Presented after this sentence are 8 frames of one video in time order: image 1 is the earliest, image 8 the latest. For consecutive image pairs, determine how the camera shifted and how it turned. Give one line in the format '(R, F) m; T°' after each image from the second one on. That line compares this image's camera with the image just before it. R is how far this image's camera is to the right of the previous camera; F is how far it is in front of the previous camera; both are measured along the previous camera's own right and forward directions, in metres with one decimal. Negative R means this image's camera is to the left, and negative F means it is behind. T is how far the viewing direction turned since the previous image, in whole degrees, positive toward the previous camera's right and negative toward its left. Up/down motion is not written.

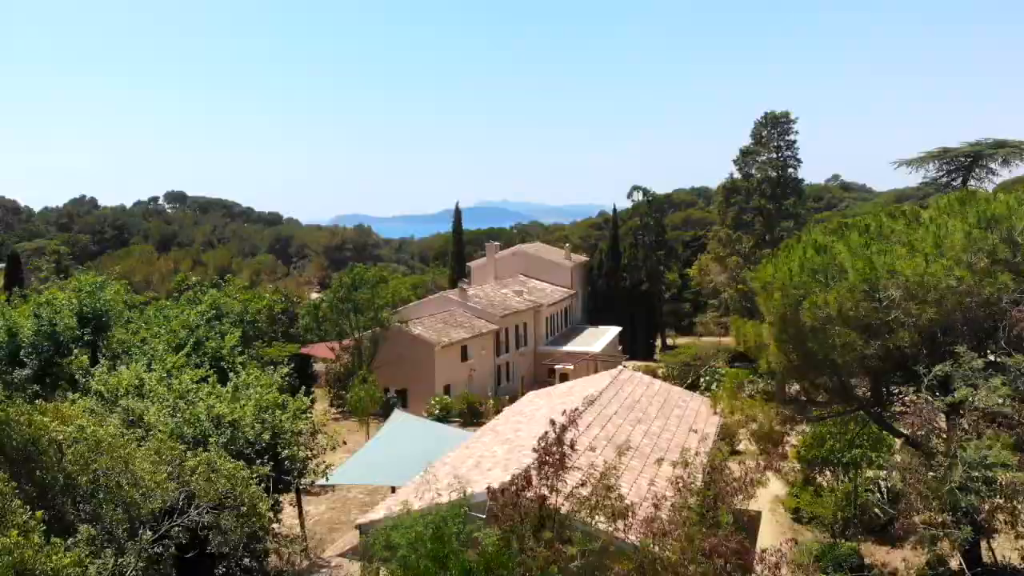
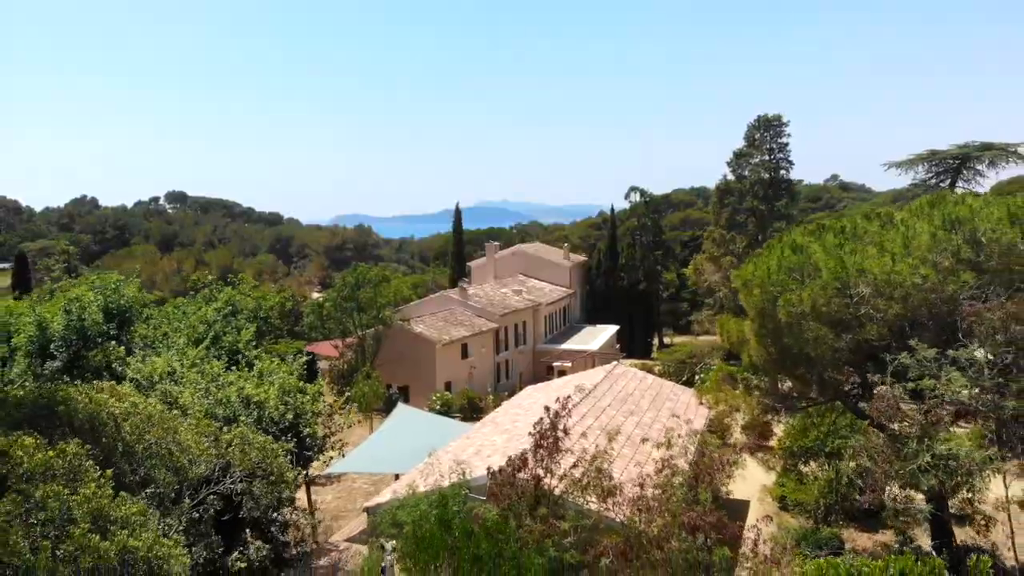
(0.0, -0.8) m; 0°
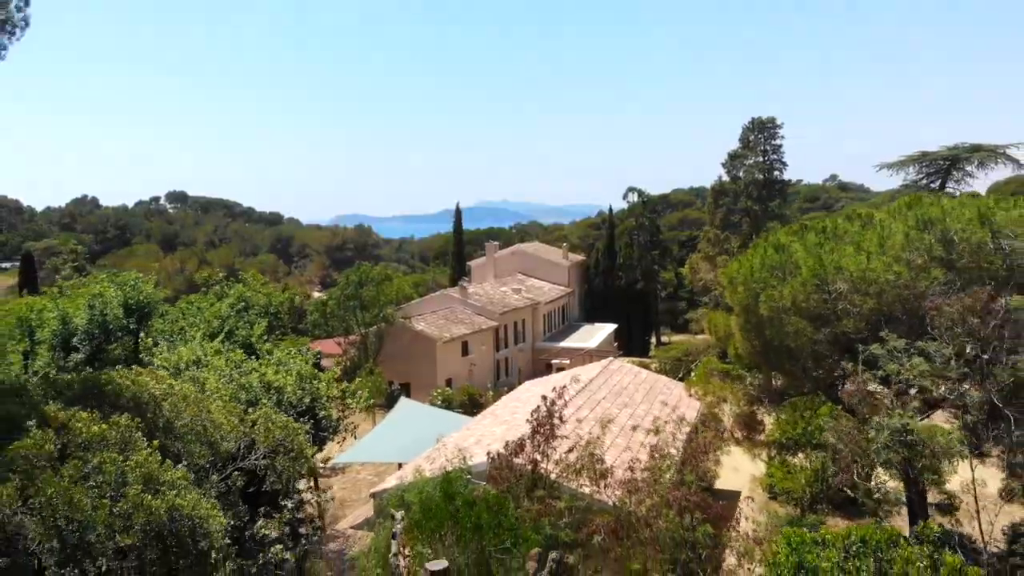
(0.0, -0.7) m; 0°
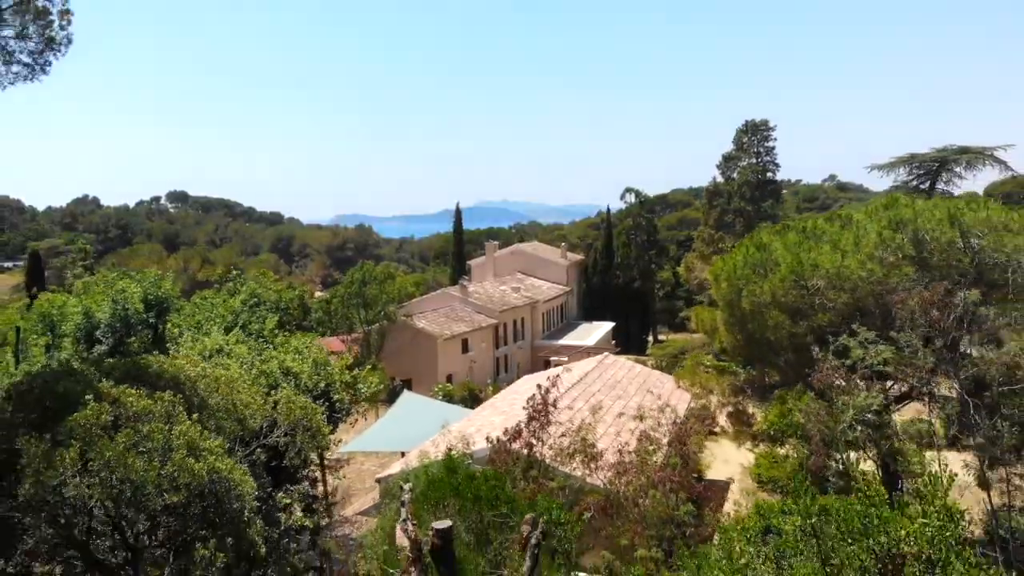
(0.0, -0.8) m; 0°
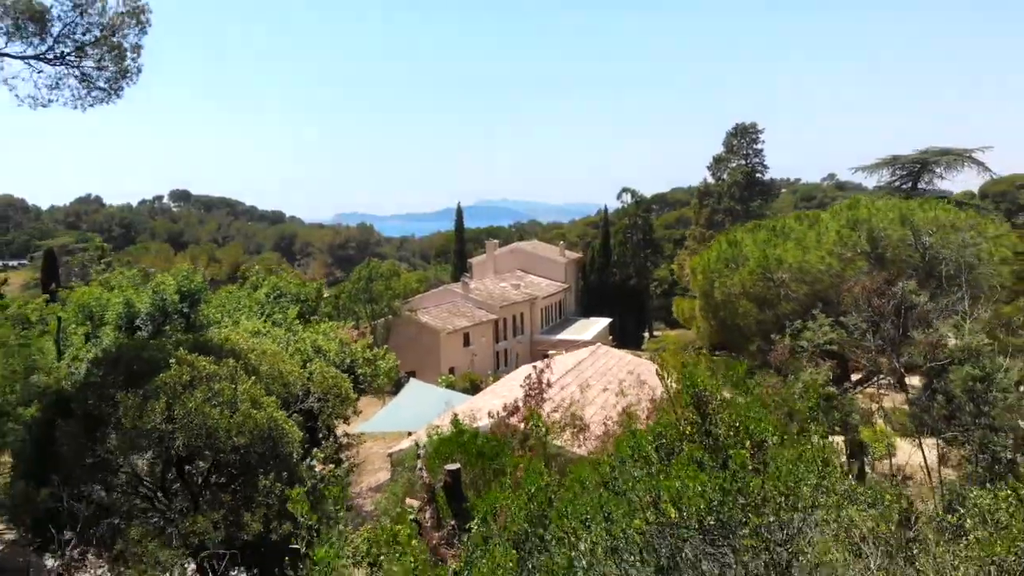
(0.0, -1.5) m; 0°
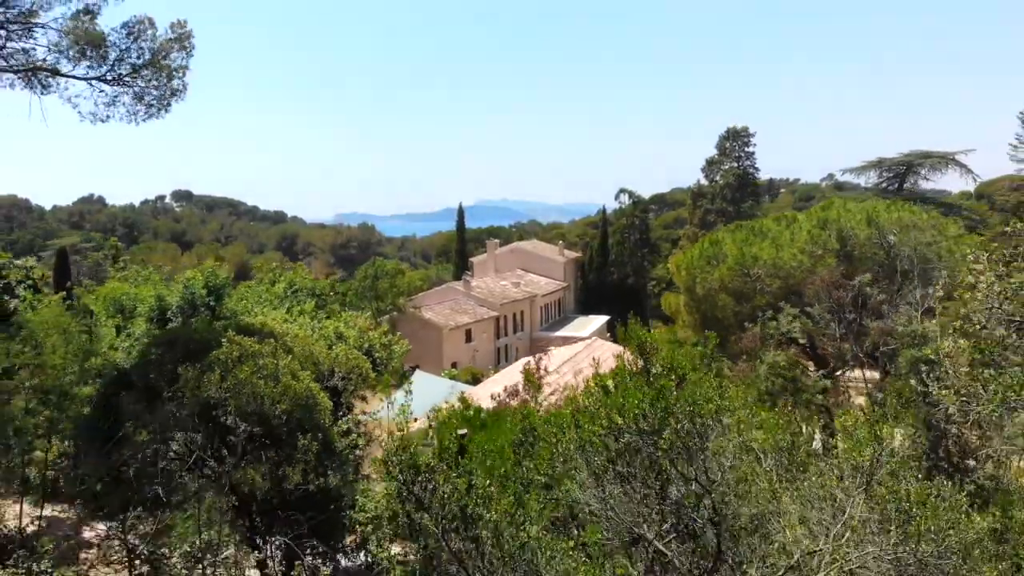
(0.0, -1.3) m; 0°
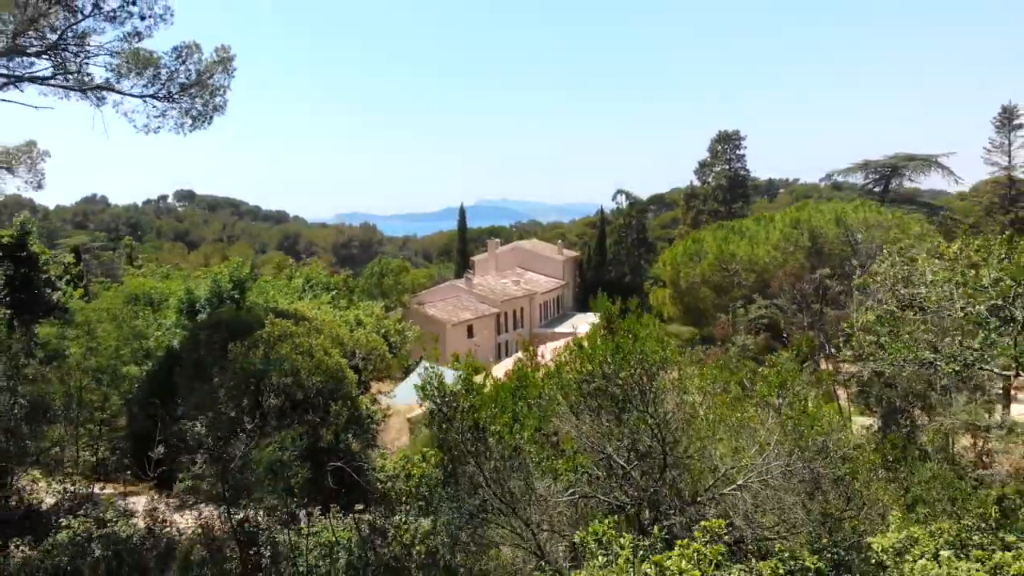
(0.0, -1.5) m; 0°
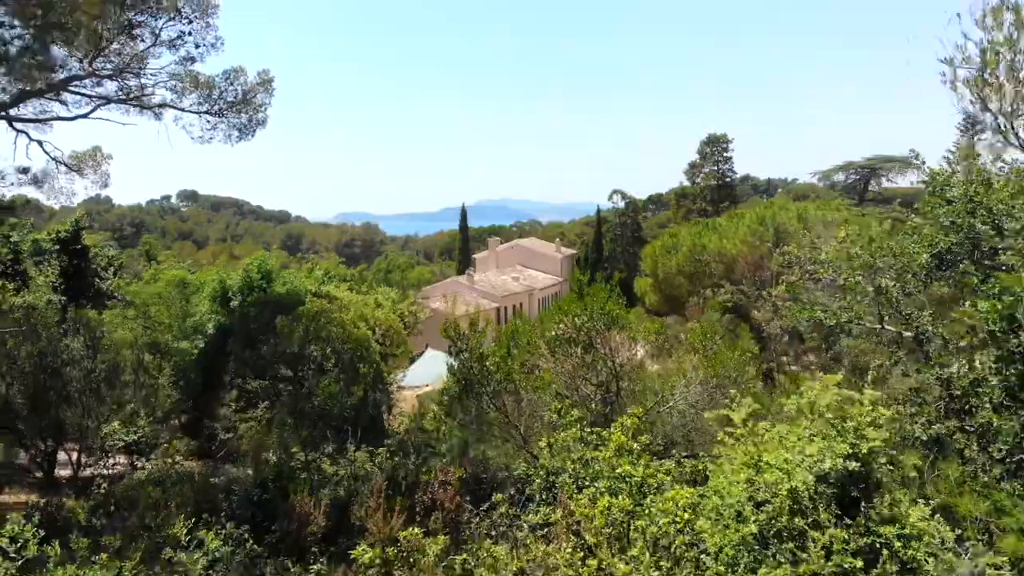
(0.0, -2.2) m; 0°
